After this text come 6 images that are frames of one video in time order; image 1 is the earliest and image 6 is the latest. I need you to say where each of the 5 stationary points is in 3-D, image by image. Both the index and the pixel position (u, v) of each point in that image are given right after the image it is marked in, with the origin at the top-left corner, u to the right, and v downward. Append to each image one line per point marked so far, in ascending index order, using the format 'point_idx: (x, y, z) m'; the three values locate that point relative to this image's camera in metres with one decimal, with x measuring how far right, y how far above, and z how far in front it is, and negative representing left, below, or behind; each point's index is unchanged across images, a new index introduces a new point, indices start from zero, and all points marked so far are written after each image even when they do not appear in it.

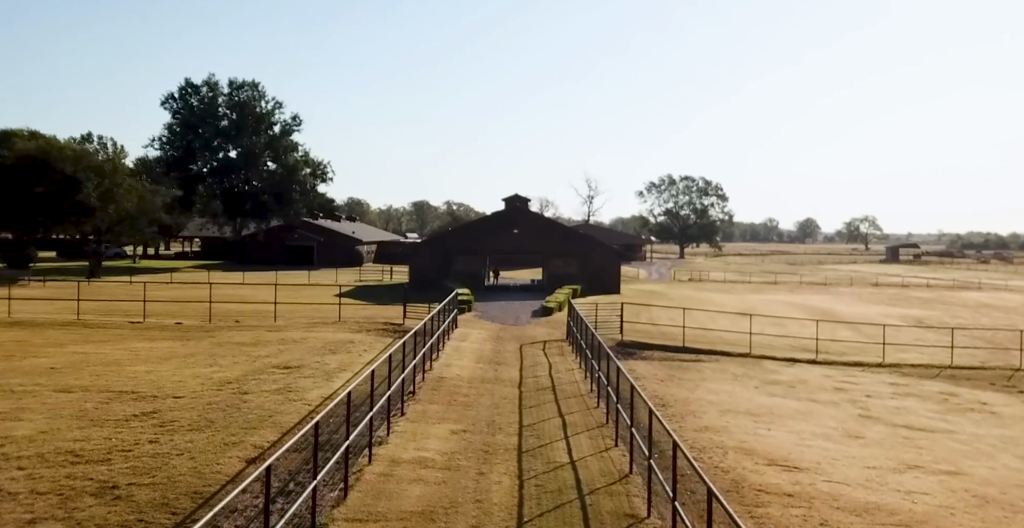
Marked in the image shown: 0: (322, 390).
0: (-4.6, -3.0, +19.0) m
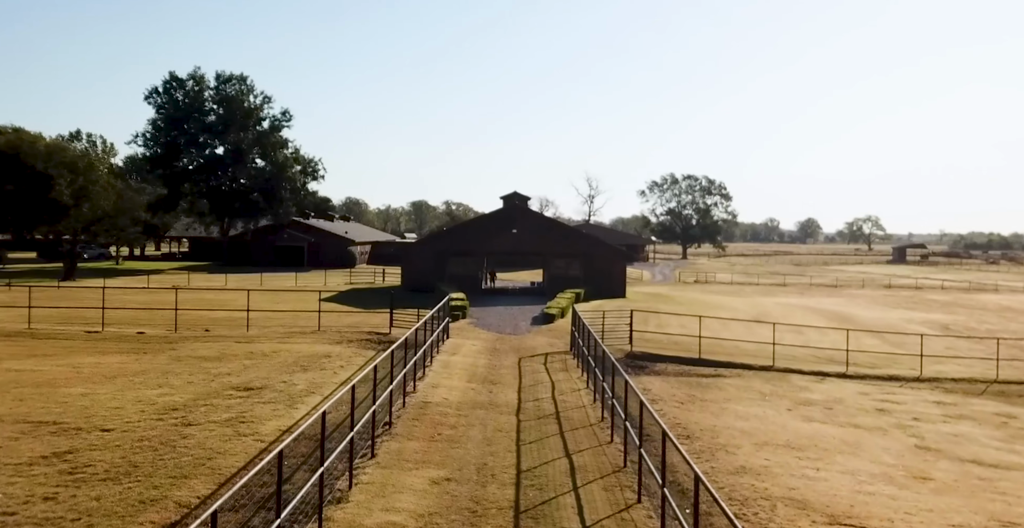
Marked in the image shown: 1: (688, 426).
0: (-4.6, -3.1, +15.9) m
1: (+3.9, -3.6, +17.6) m
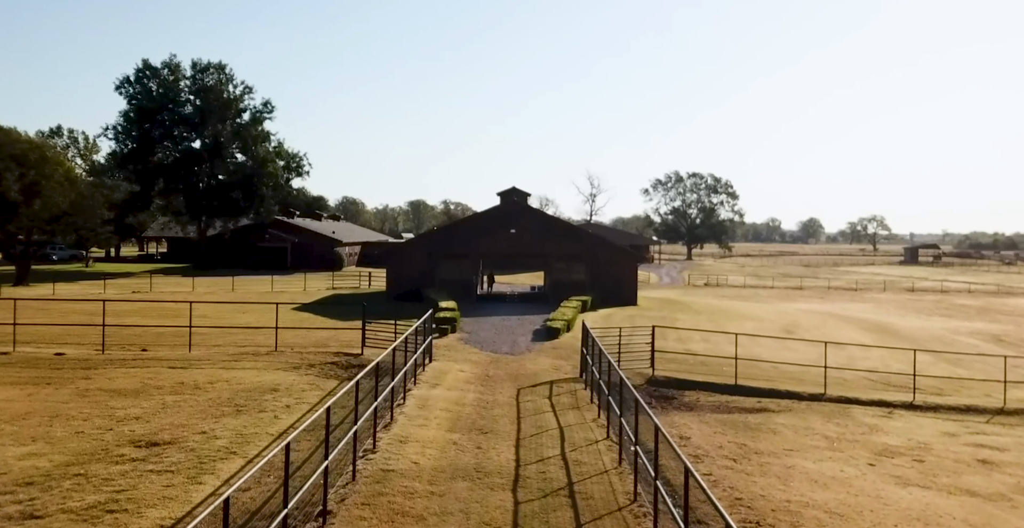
0: (-4.7, -3.3, +10.9) m
1: (+3.8, -3.8, +12.6) m
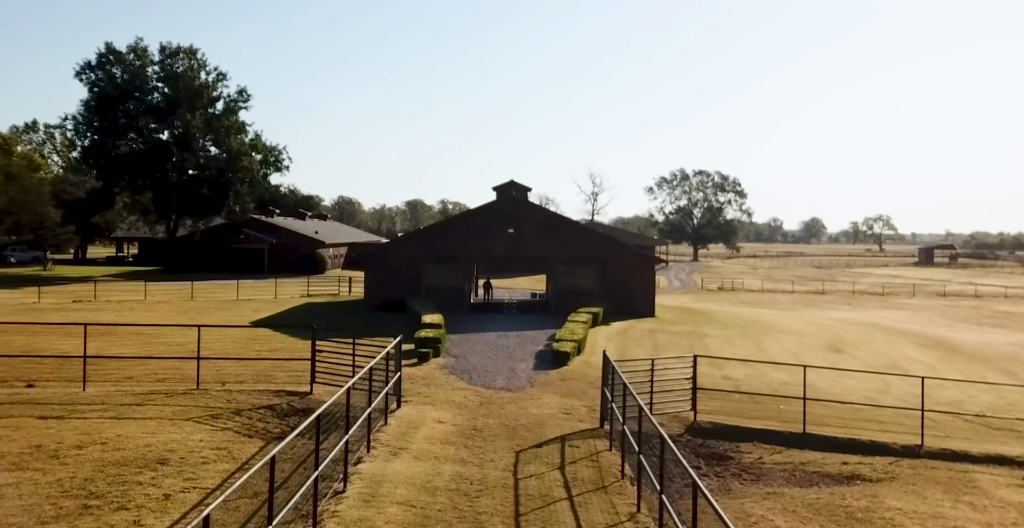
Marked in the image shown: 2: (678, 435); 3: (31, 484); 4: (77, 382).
0: (-4.8, -3.6, +5.1) m
1: (+3.8, -4.0, +6.8) m
2: (+3.6, -3.7, +17.4) m
3: (-7.2, -3.3, +12.0) m
4: (-10.7, -2.8, +19.5) m
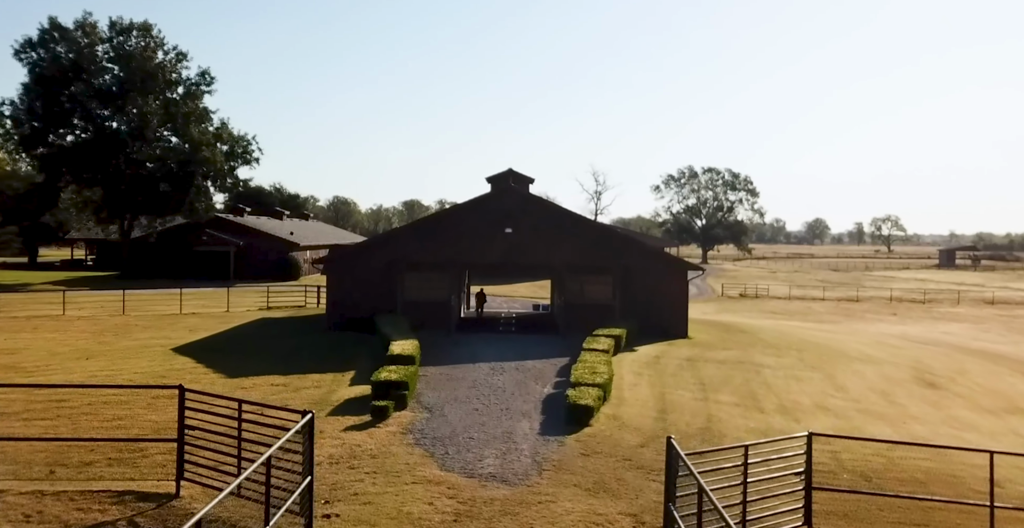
0: (-4.8, -3.8, -2.2) m
1: (+3.7, -4.3, -0.5) m
2: (+3.6, -4.0, +10.2) m
3: (-7.2, -3.5, +4.7) m
4: (-10.7, -3.1, +12.2) m
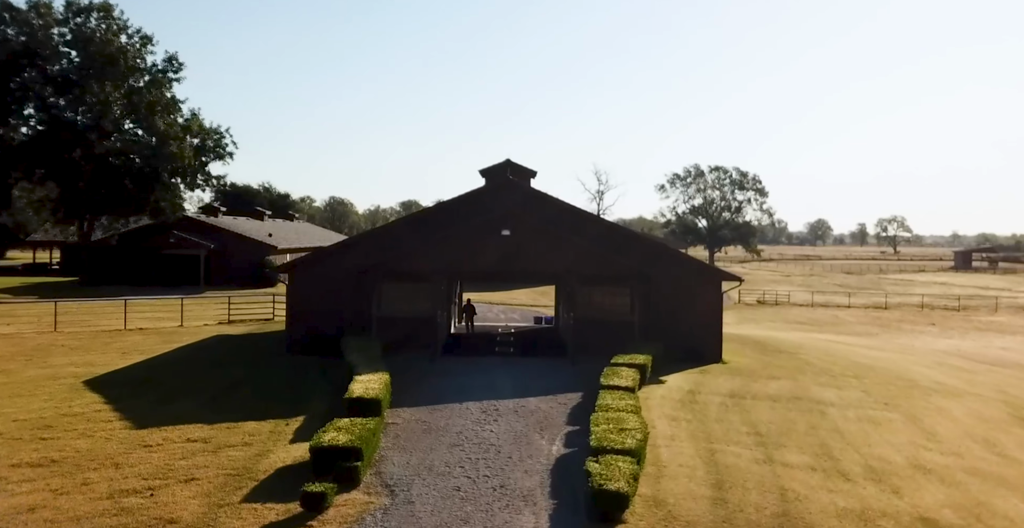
0: (-4.9, -4.1, -7.3) m
1: (+3.7, -4.5, -5.6) m
2: (+3.5, -4.2, +5.1) m
3: (-7.3, -3.8, -0.4) m
4: (-10.8, -3.4, +7.1) m
